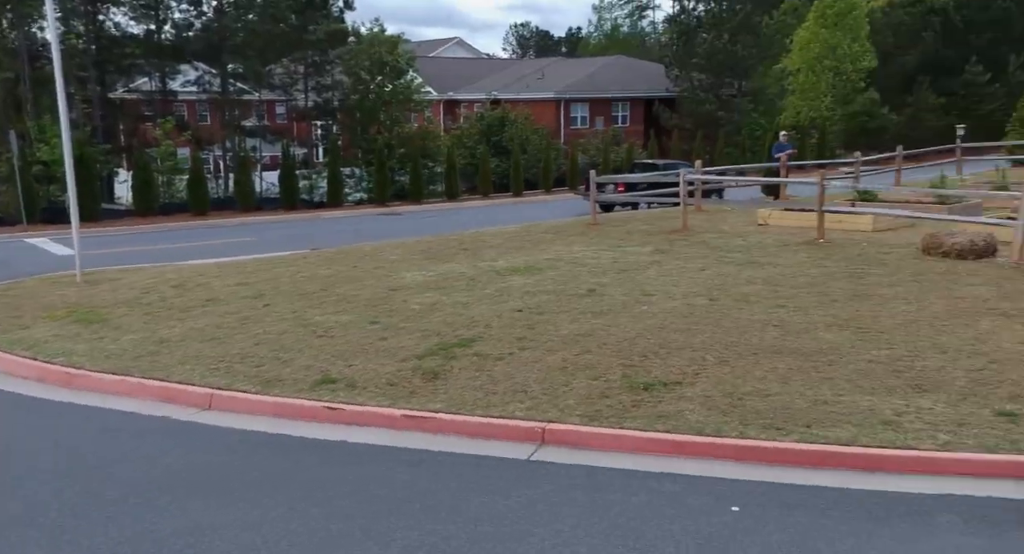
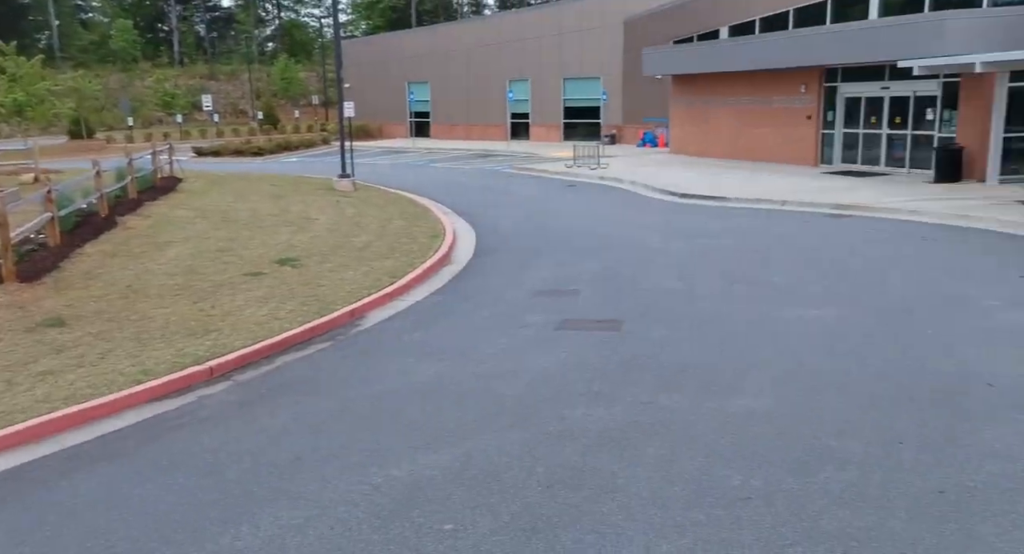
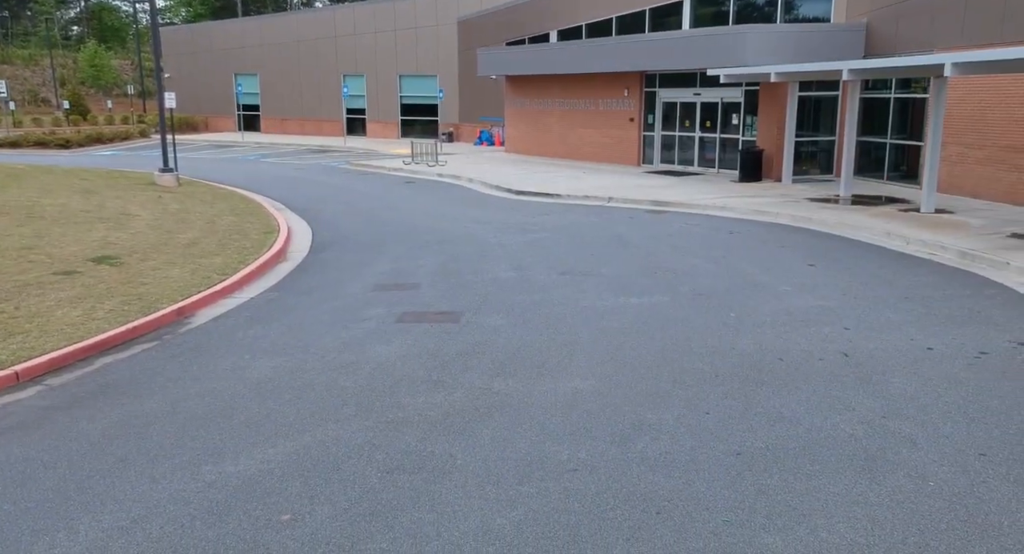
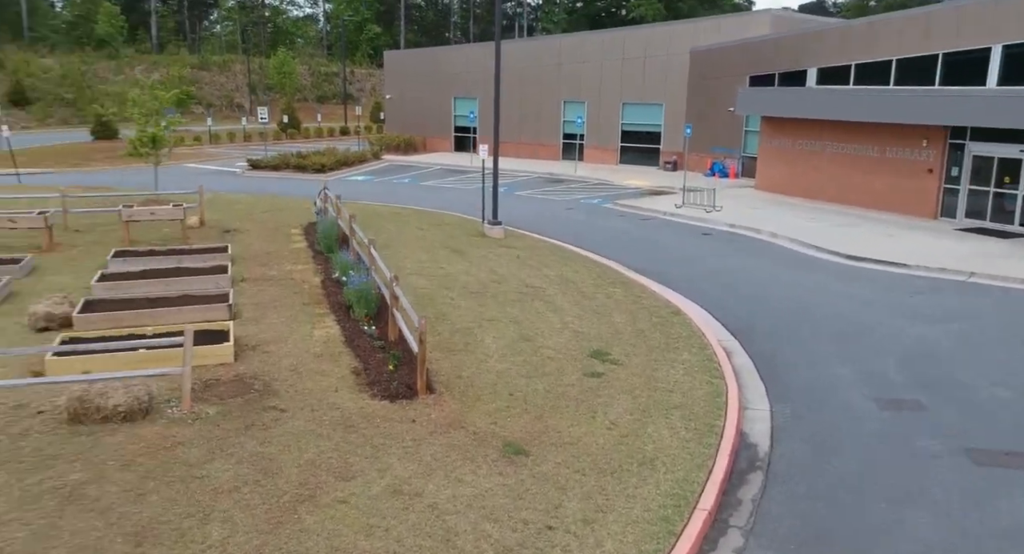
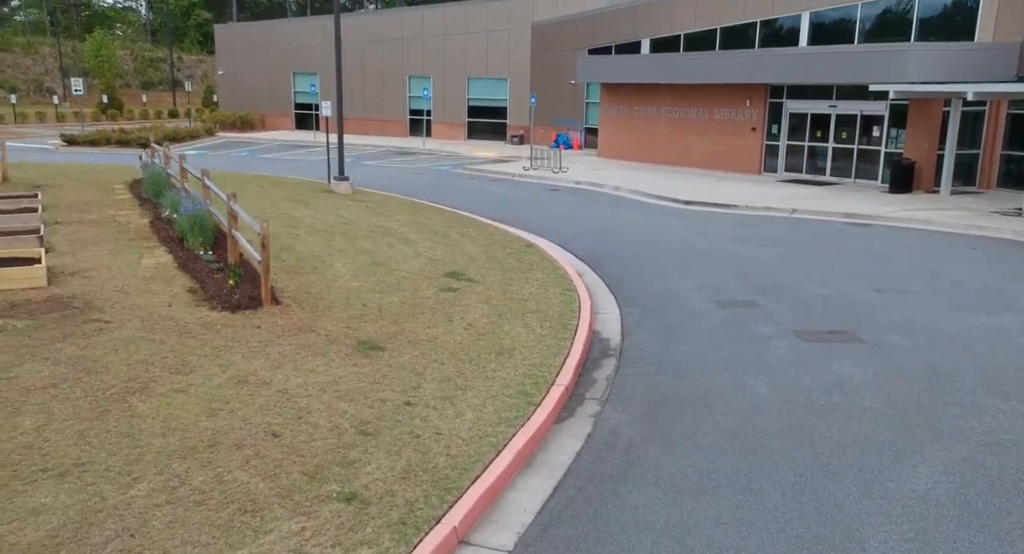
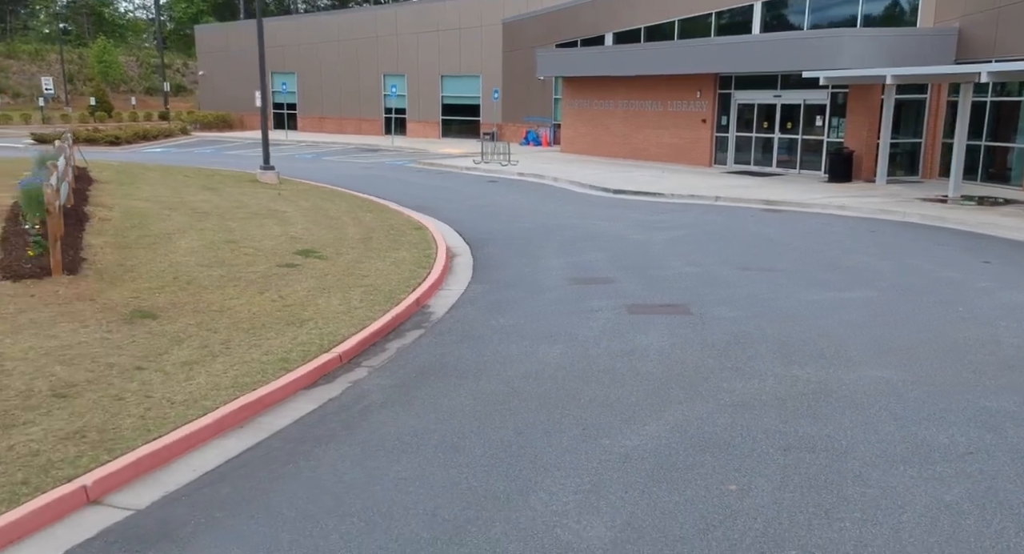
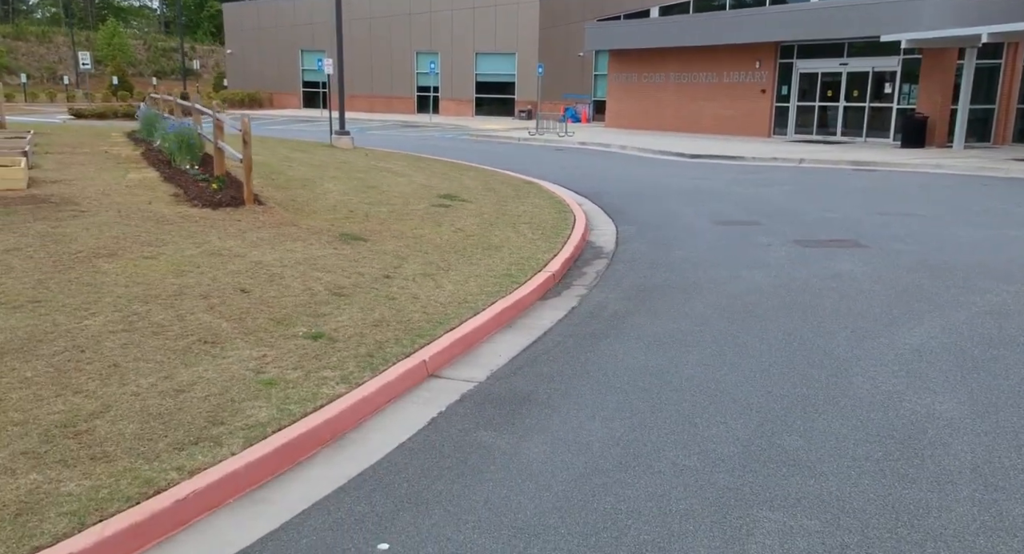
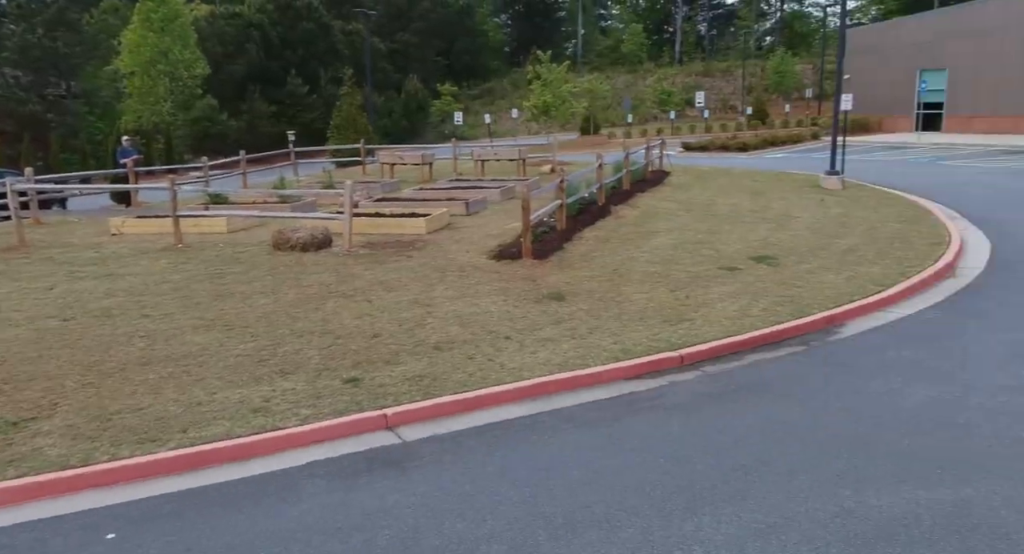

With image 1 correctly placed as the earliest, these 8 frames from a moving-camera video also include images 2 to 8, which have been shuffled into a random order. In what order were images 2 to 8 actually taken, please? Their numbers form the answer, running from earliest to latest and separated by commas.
8, 2, 3, 6, 7, 5, 4
